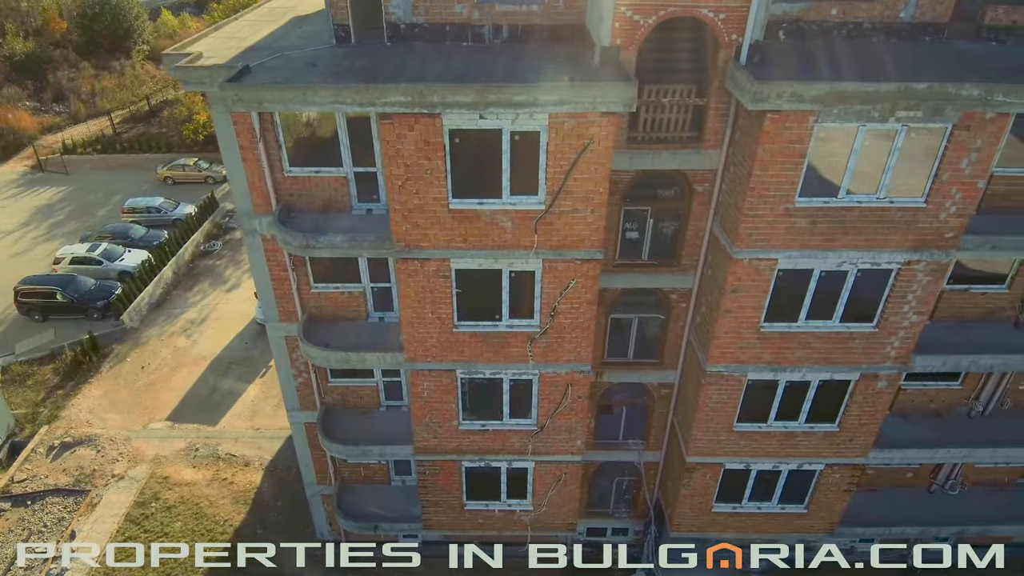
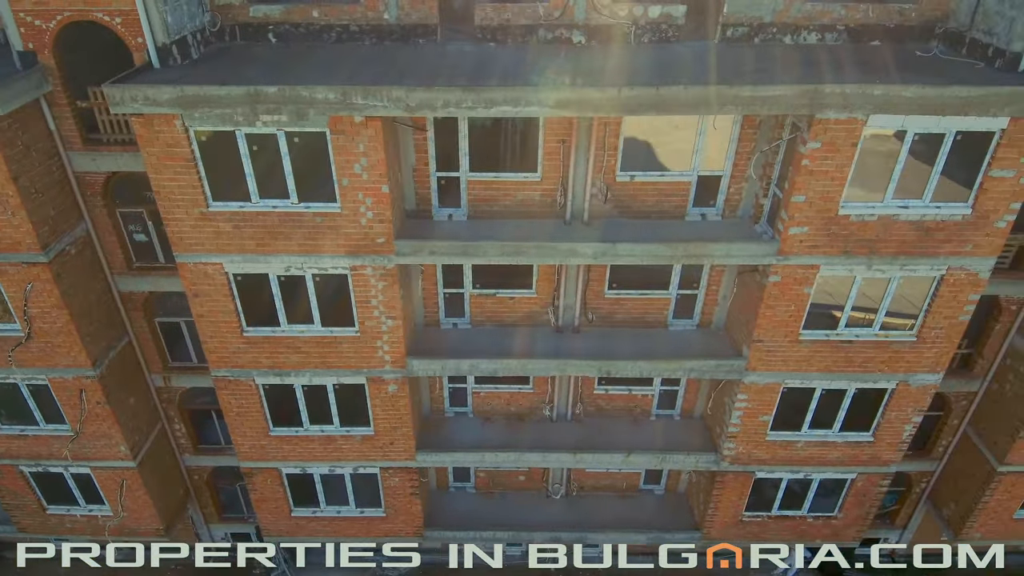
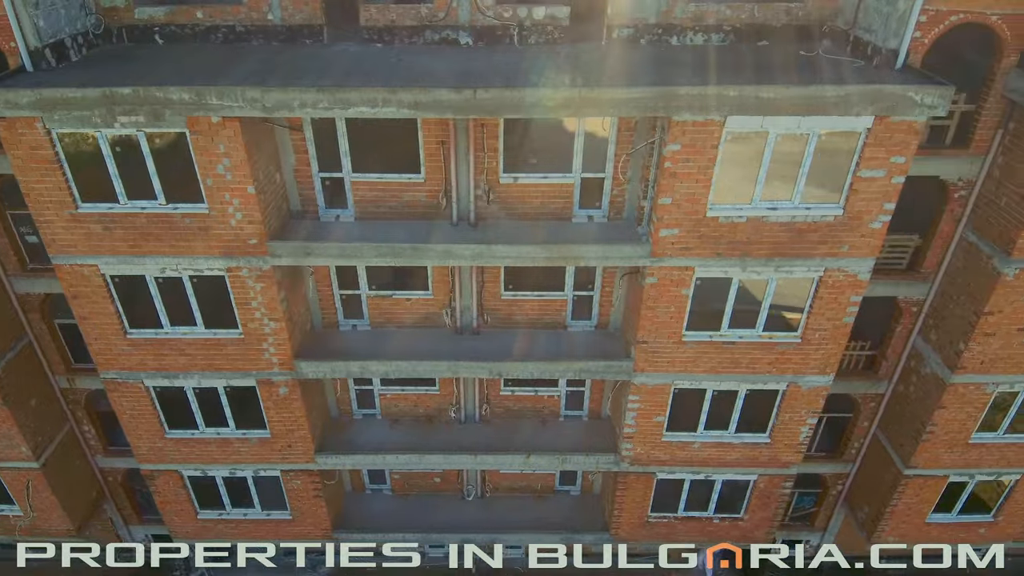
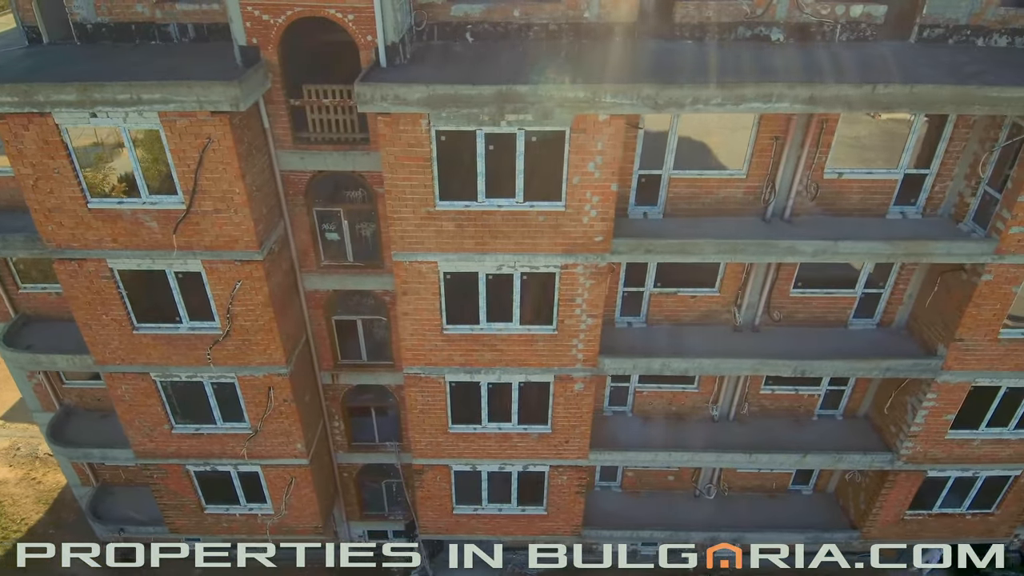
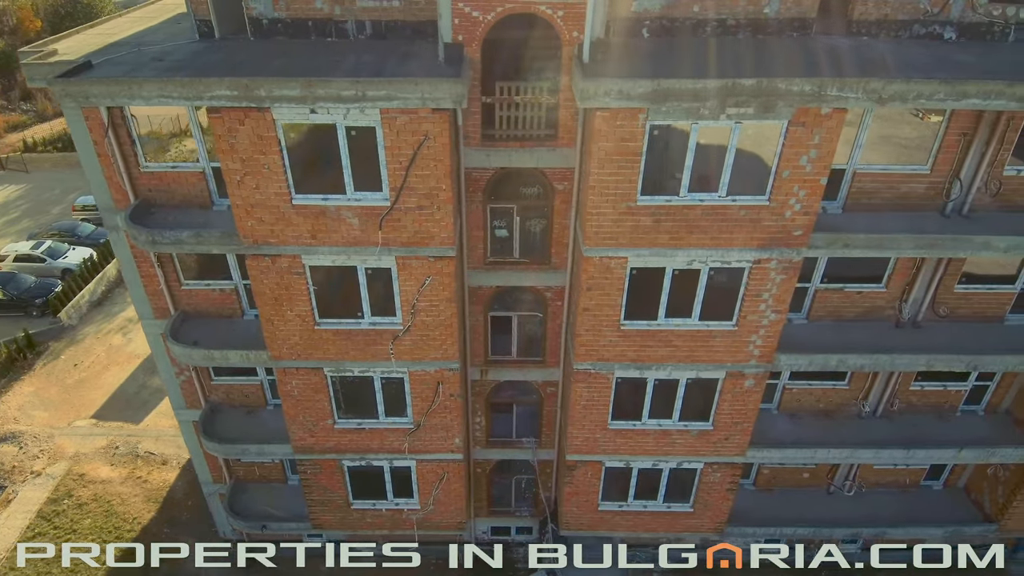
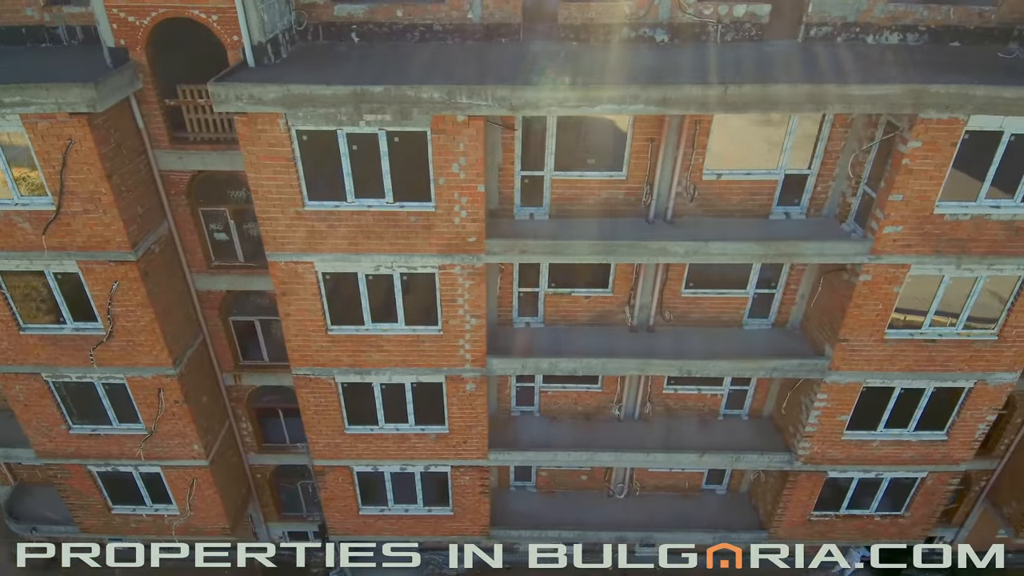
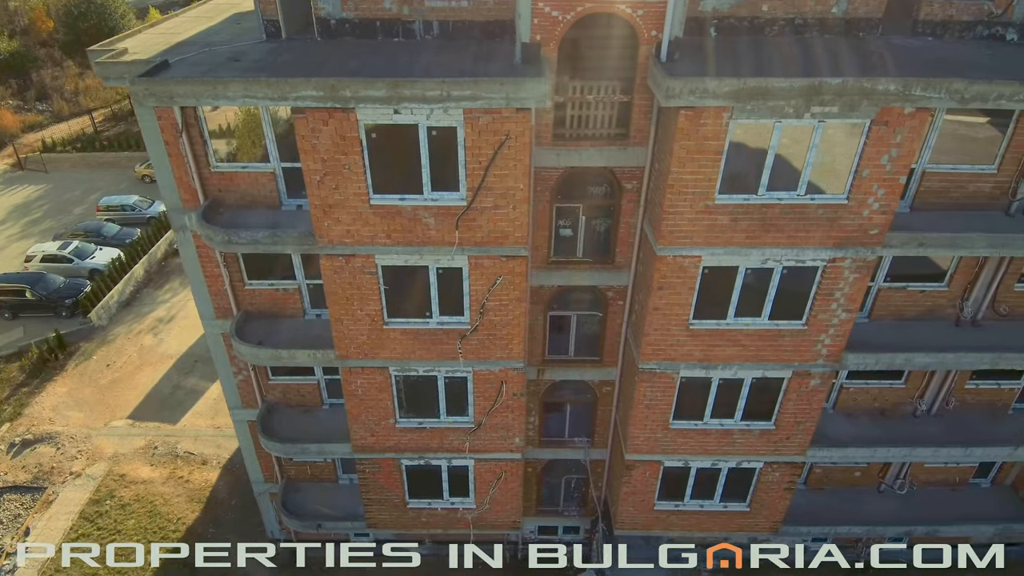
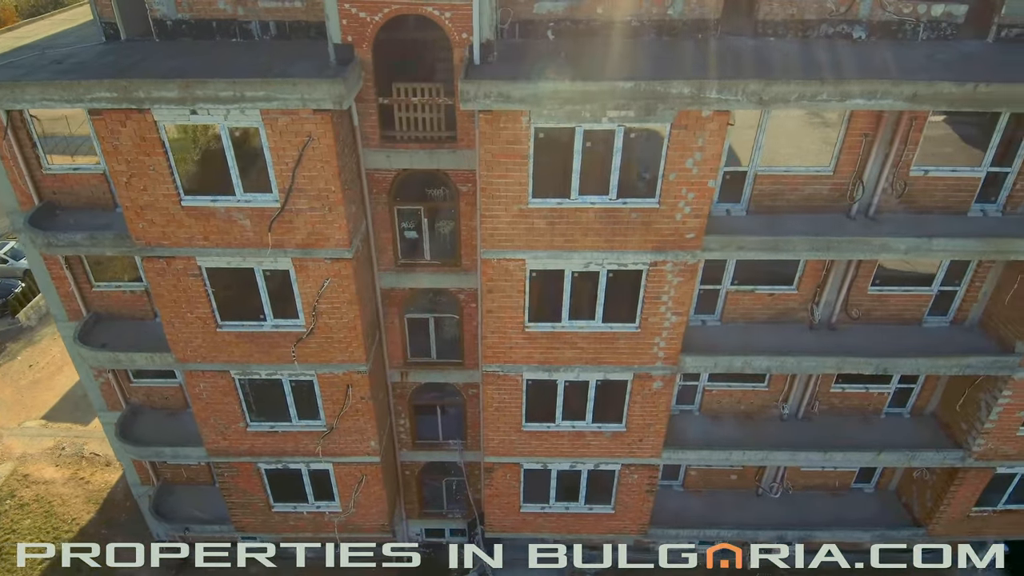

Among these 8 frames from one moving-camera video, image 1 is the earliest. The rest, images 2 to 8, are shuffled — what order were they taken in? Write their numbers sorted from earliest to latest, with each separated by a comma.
7, 5, 8, 4, 6, 2, 3
